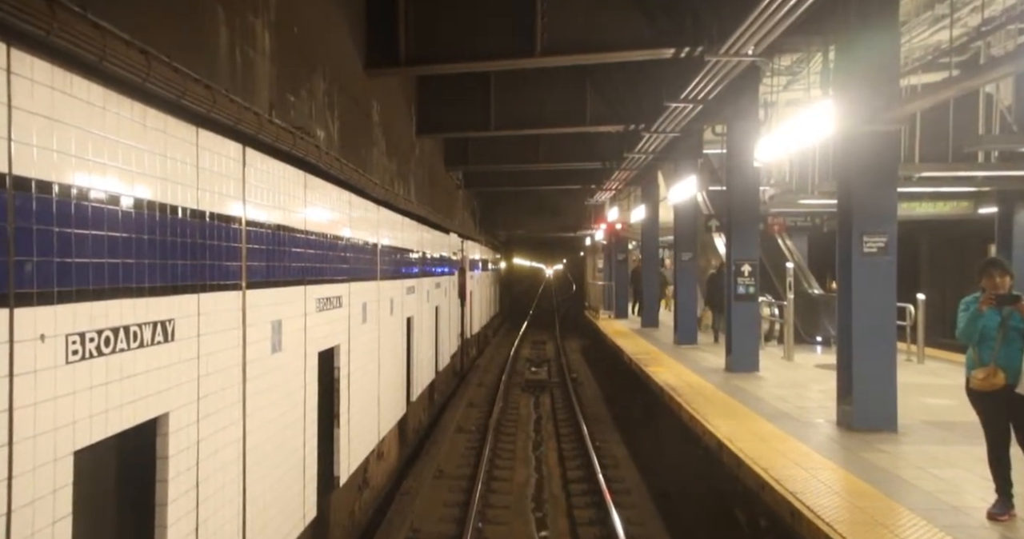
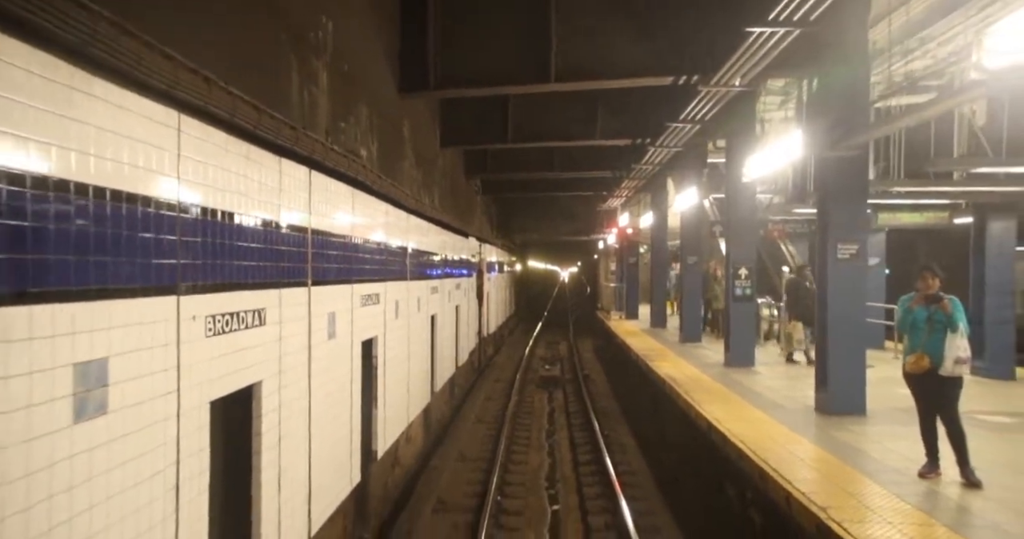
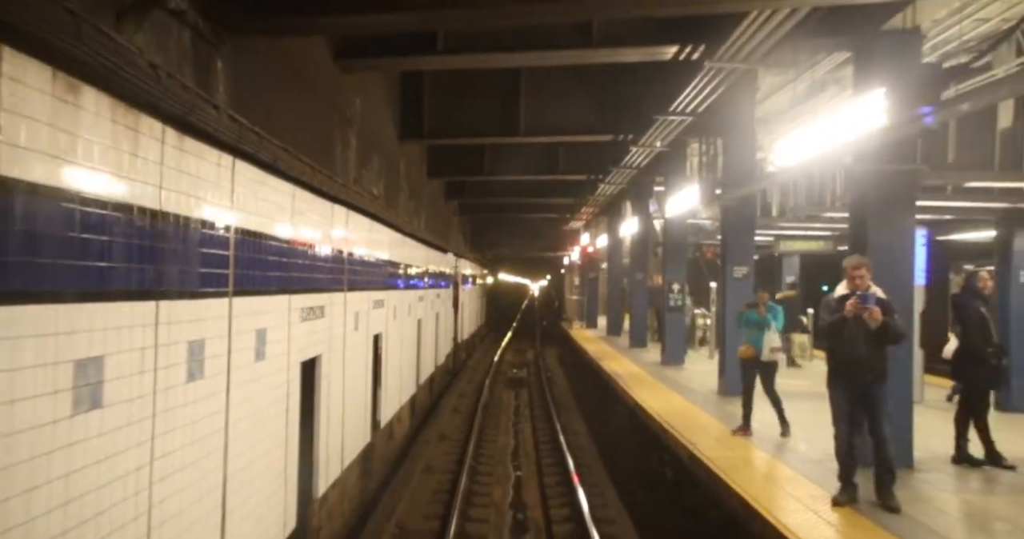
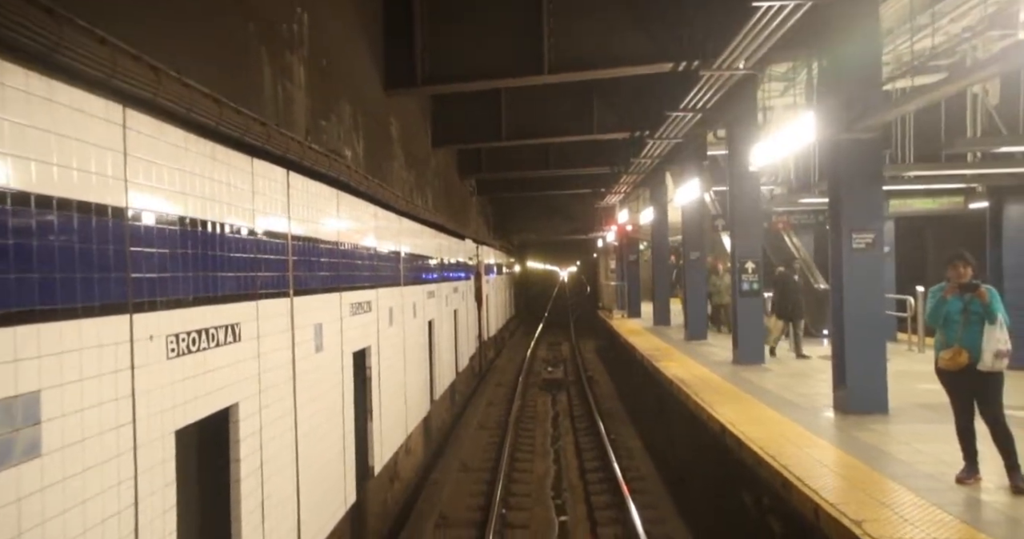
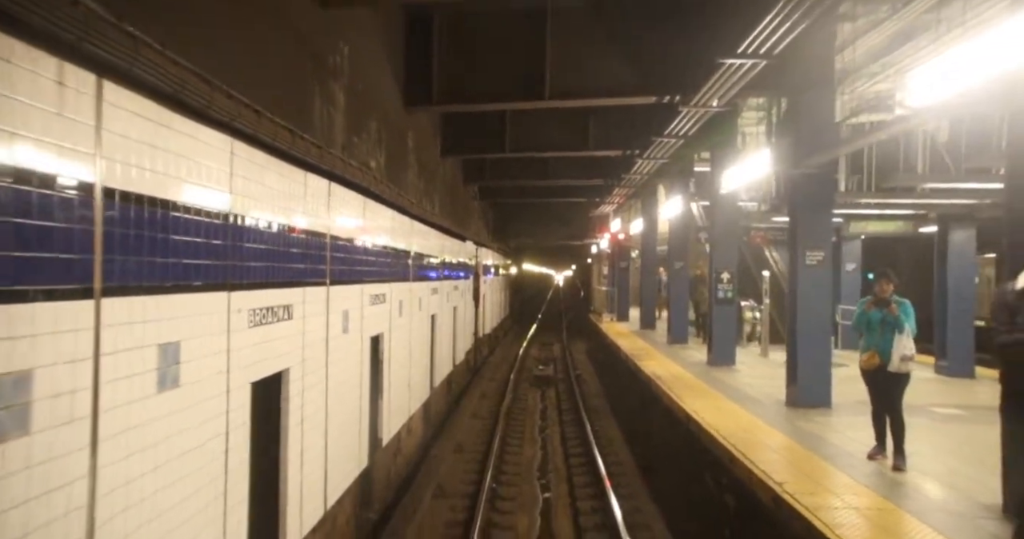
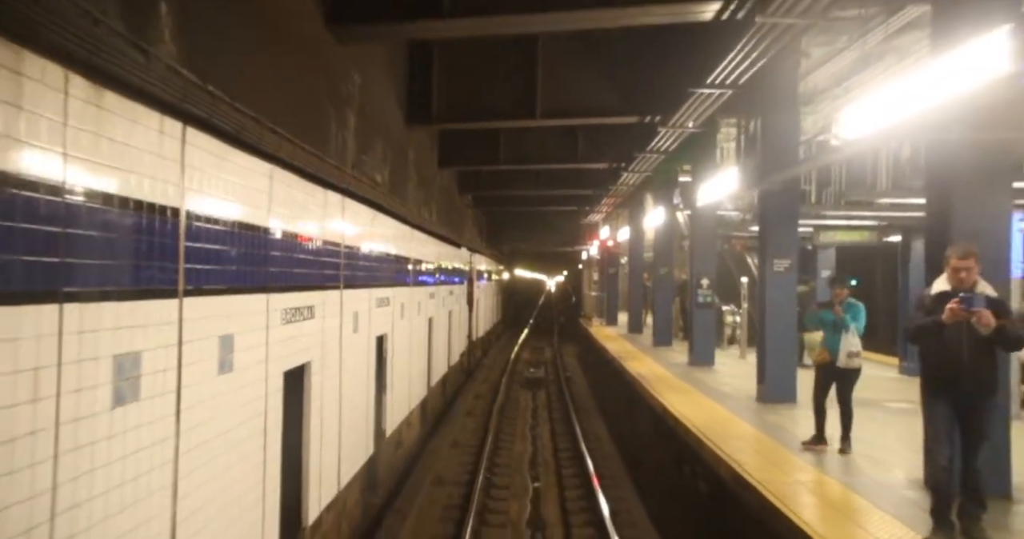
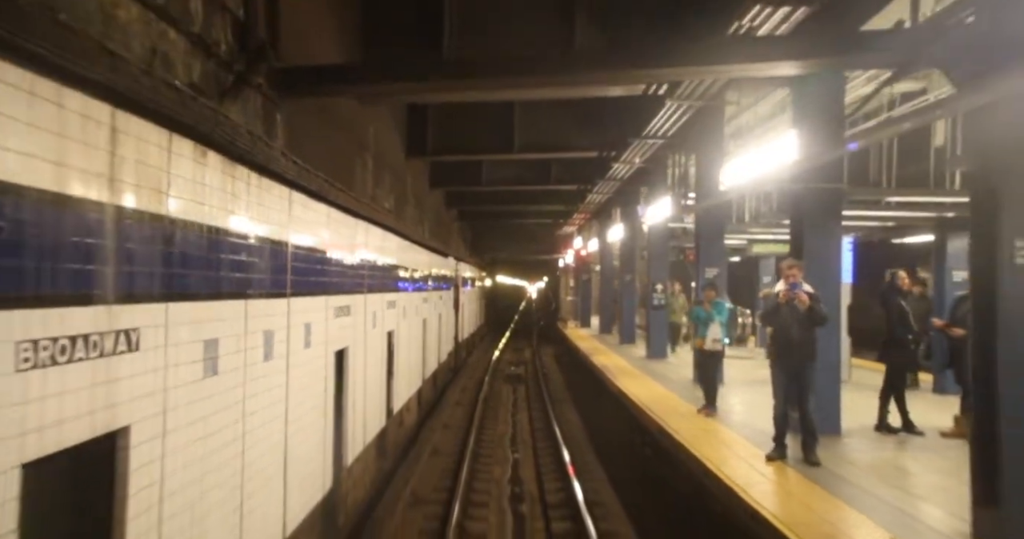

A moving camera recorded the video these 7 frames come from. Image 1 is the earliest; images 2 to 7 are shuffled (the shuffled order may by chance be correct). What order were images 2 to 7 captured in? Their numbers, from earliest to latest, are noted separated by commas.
4, 2, 5, 6, 3, 7
